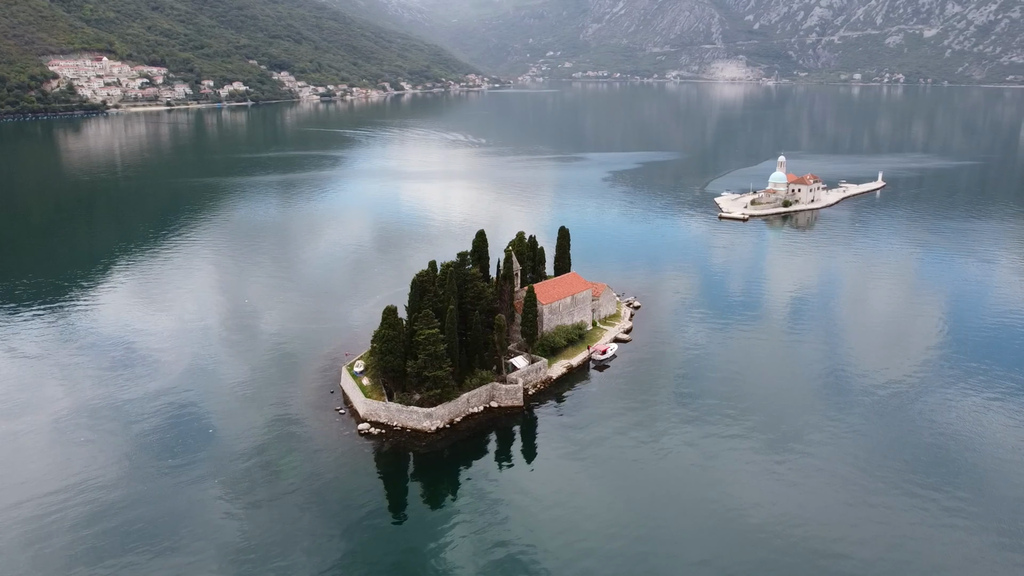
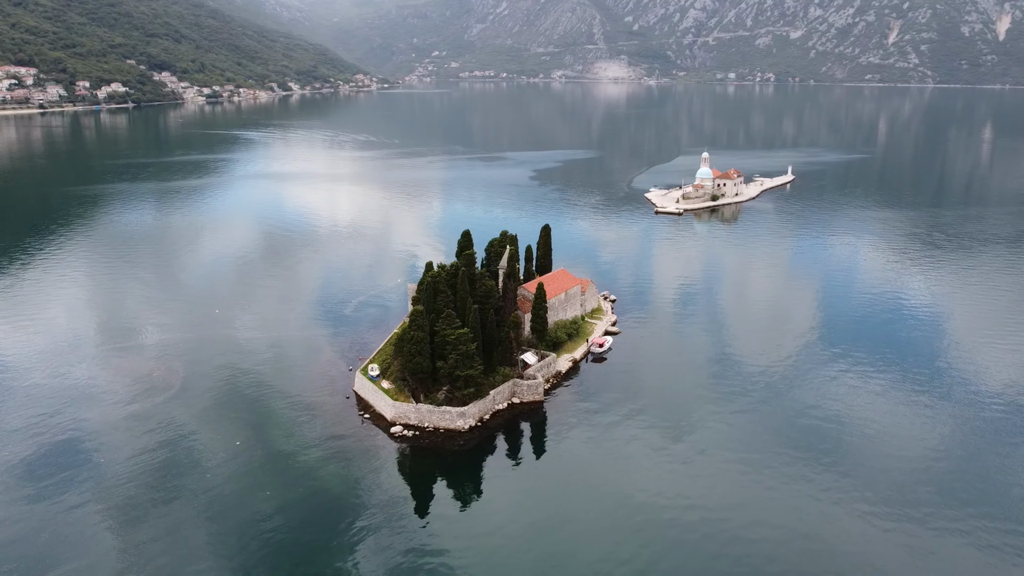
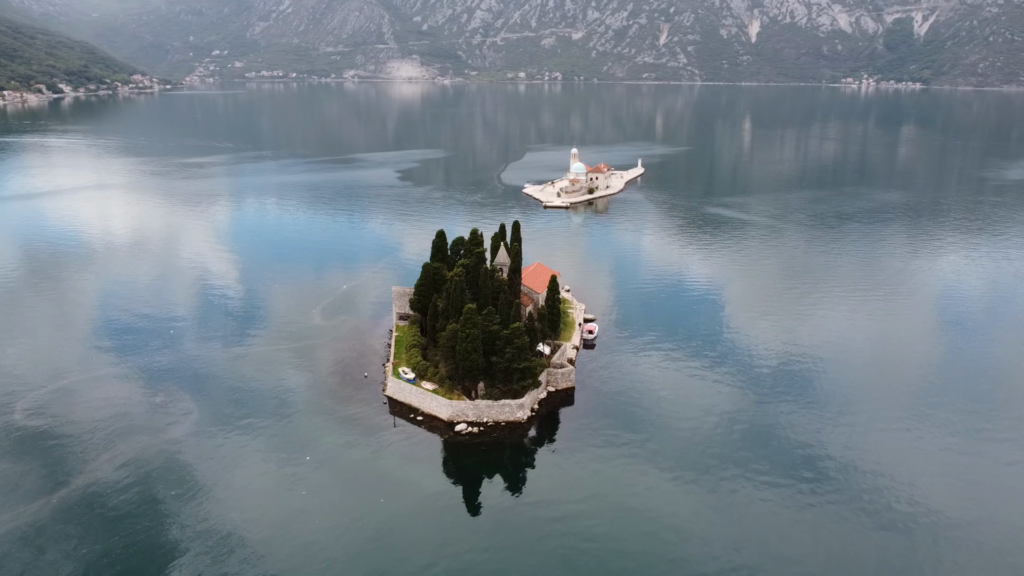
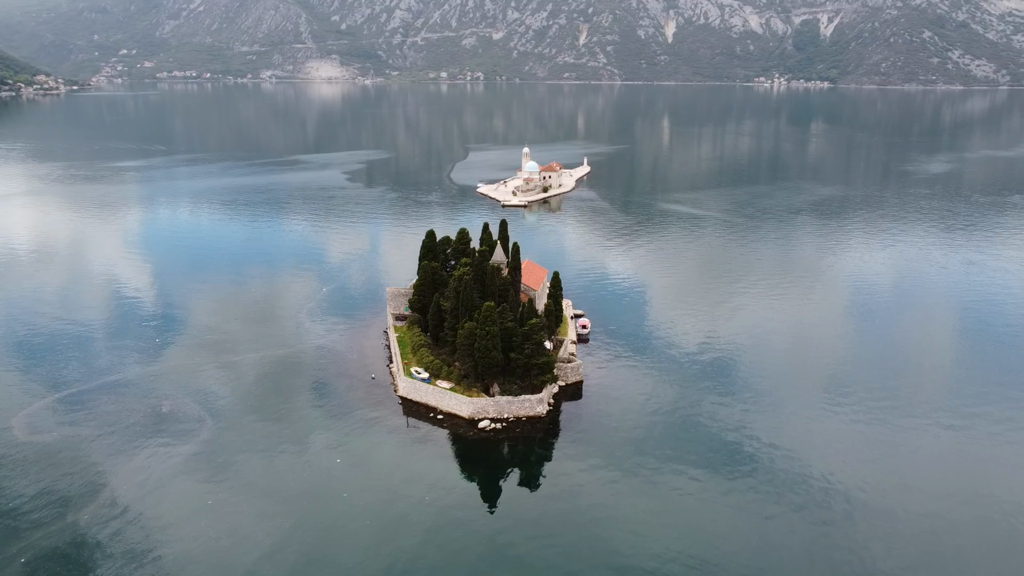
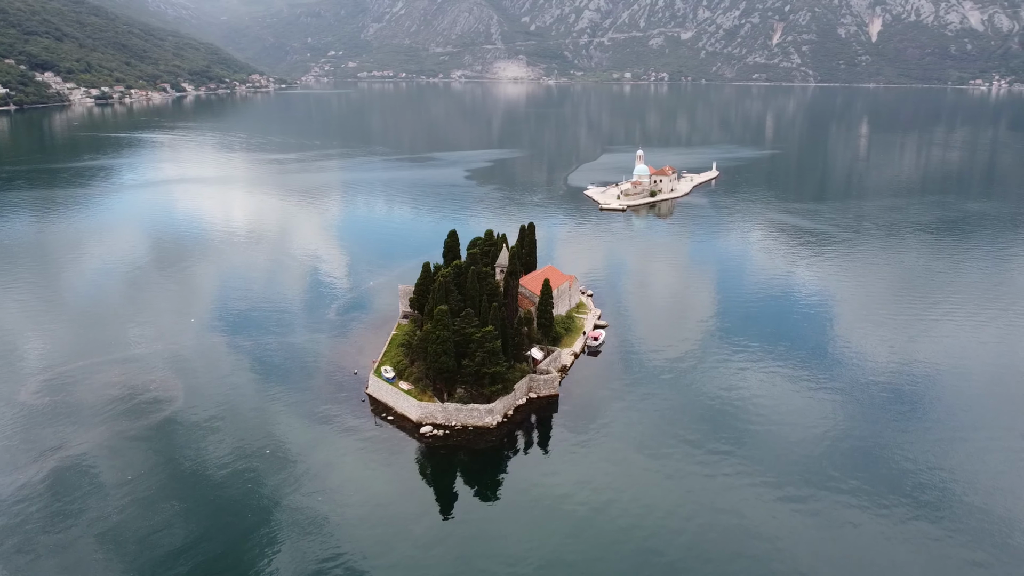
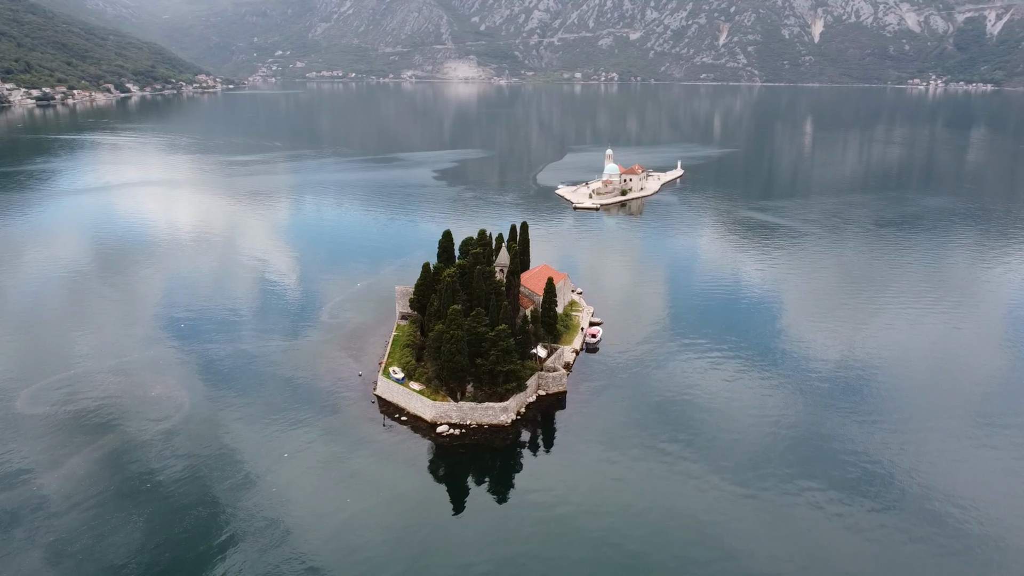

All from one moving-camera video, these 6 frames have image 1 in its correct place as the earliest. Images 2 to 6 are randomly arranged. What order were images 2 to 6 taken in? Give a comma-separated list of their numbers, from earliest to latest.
2, 5, 6, 3, 4
